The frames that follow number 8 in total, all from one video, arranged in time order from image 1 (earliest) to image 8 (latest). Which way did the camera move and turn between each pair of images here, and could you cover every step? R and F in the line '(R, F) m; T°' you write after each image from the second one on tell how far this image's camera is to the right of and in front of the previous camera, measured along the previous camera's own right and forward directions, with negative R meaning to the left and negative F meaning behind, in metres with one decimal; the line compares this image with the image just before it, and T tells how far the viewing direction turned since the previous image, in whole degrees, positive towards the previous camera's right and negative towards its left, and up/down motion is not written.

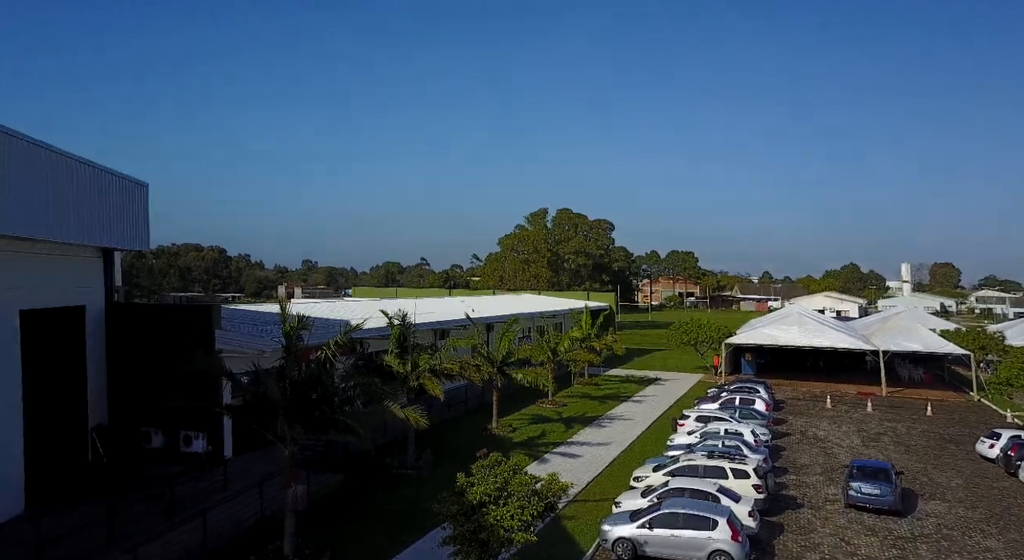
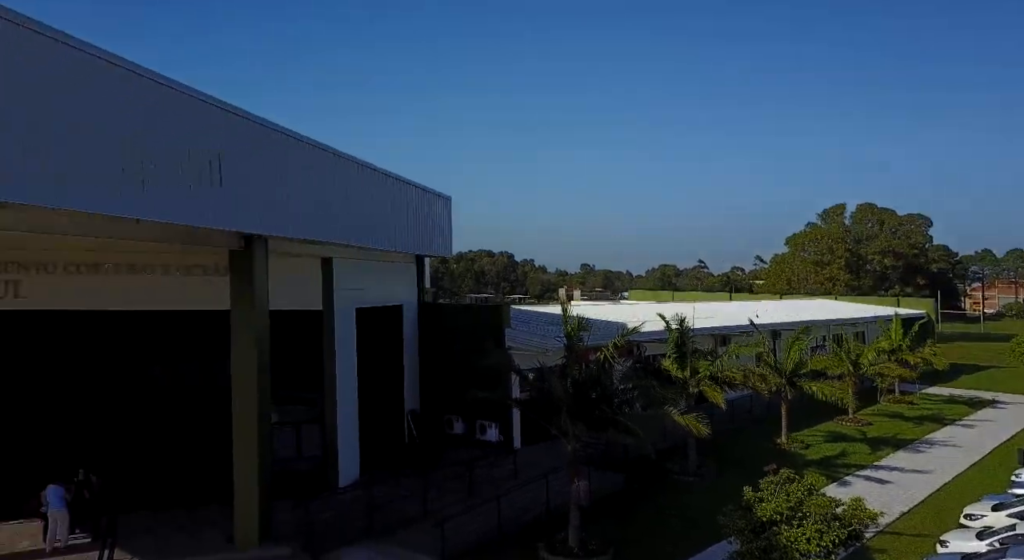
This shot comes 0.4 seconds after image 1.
(-0.1, +0.1) m; -22°
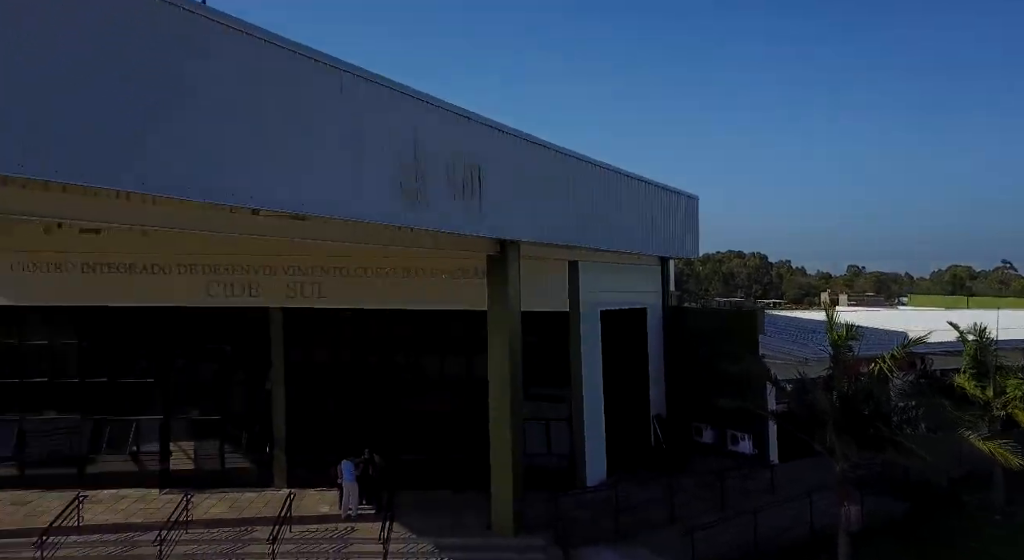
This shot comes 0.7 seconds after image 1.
(0.0, +0.1) m; -20°
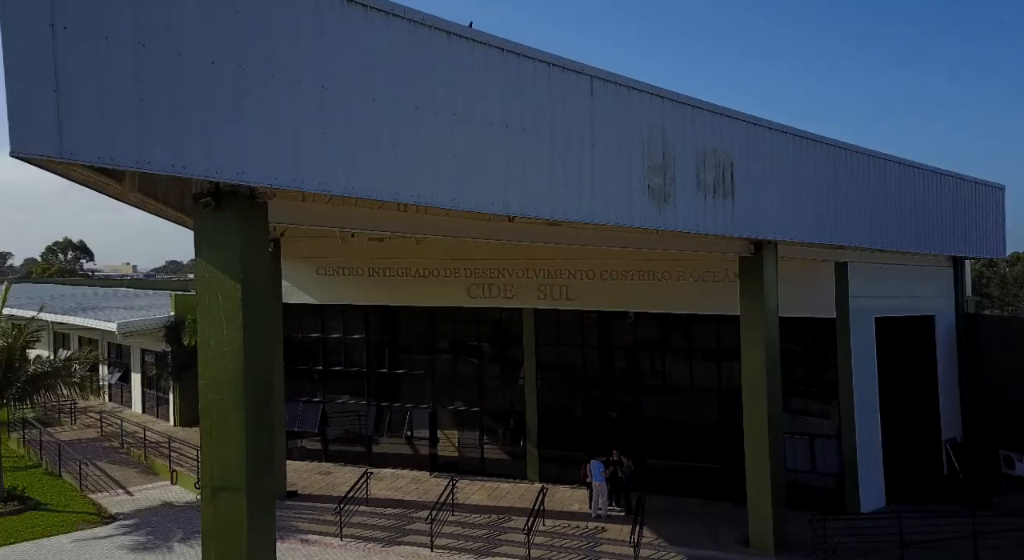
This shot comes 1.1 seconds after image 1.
(-0.1, 0.0) m; -20°
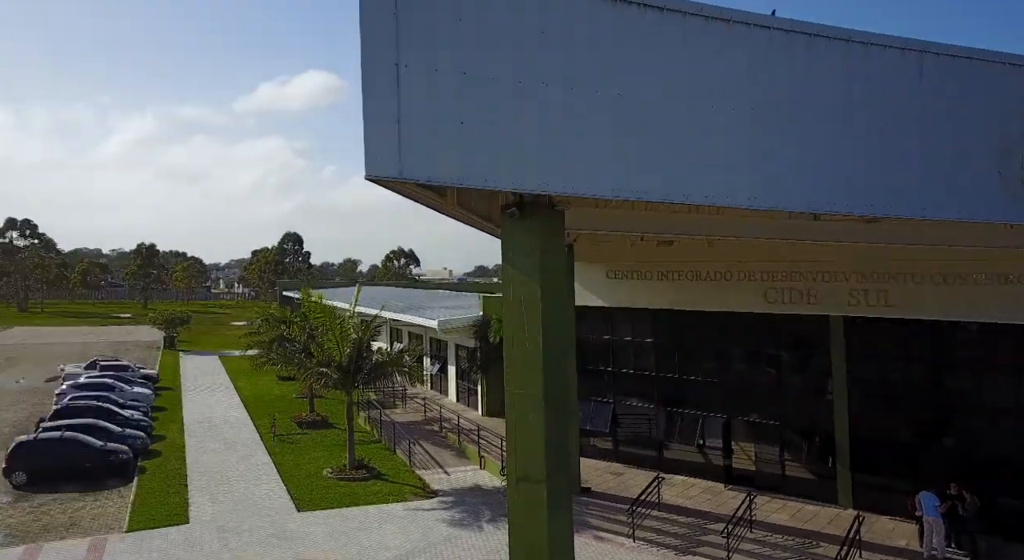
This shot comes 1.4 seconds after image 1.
(-0.2, +0.1) m; -23°
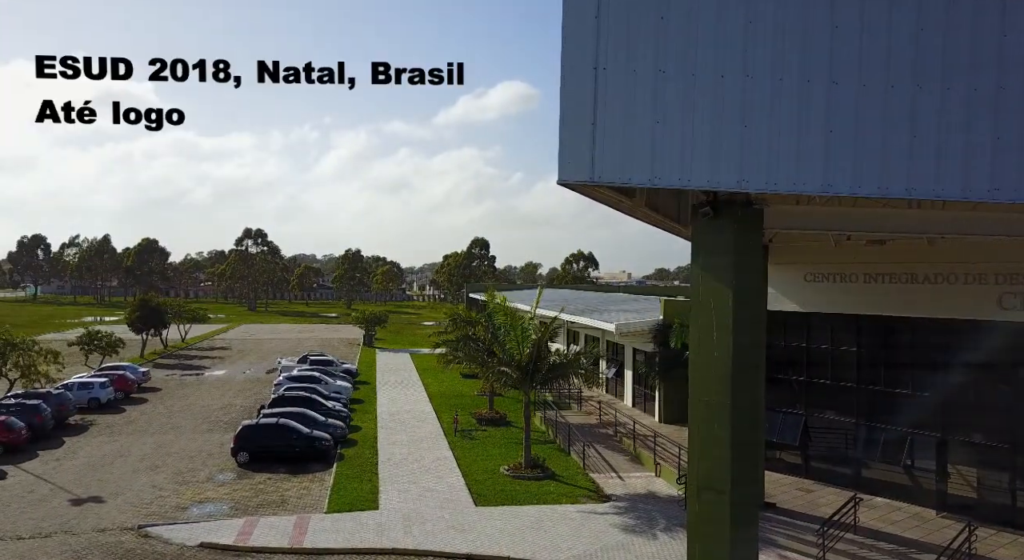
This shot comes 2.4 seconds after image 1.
(+0.1, +0.2) m; -15°
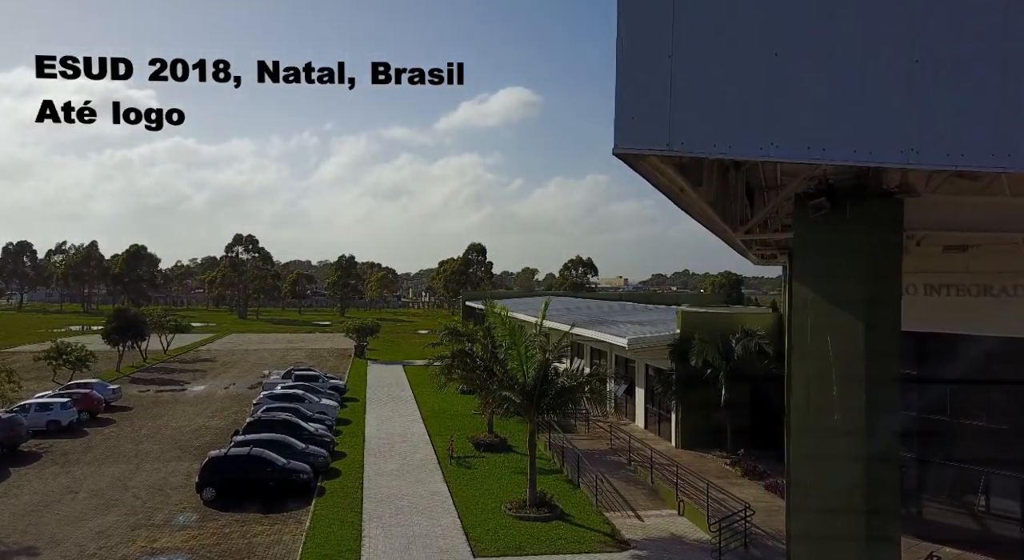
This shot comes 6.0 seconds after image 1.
(-0.1, +2.1) m; 0°
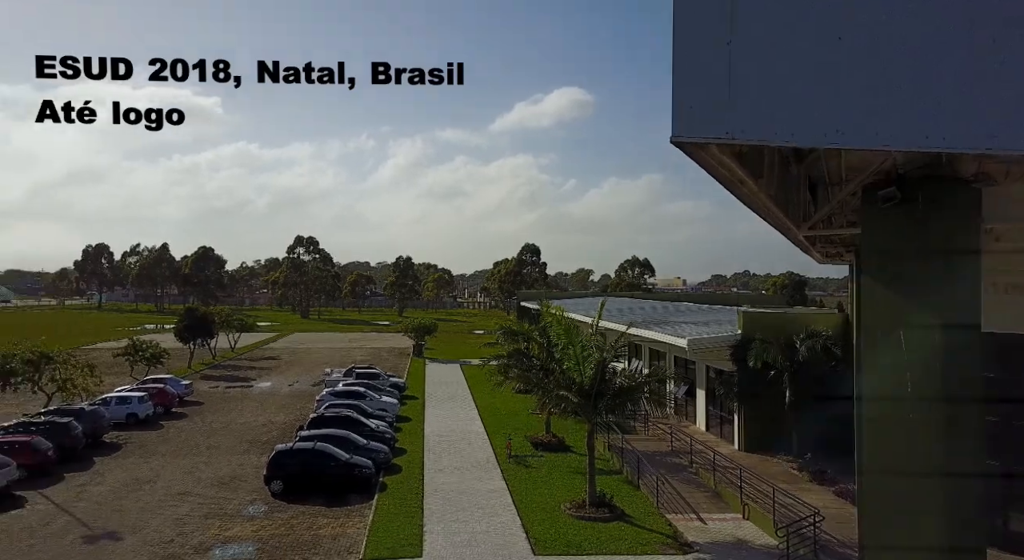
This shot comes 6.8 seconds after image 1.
(-0.1, 0.0) m; -4°
